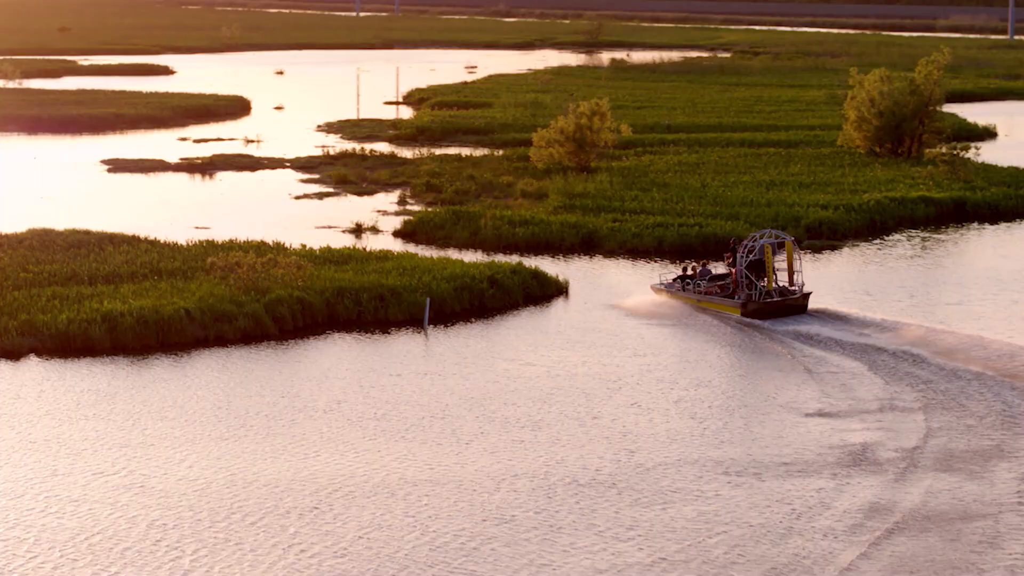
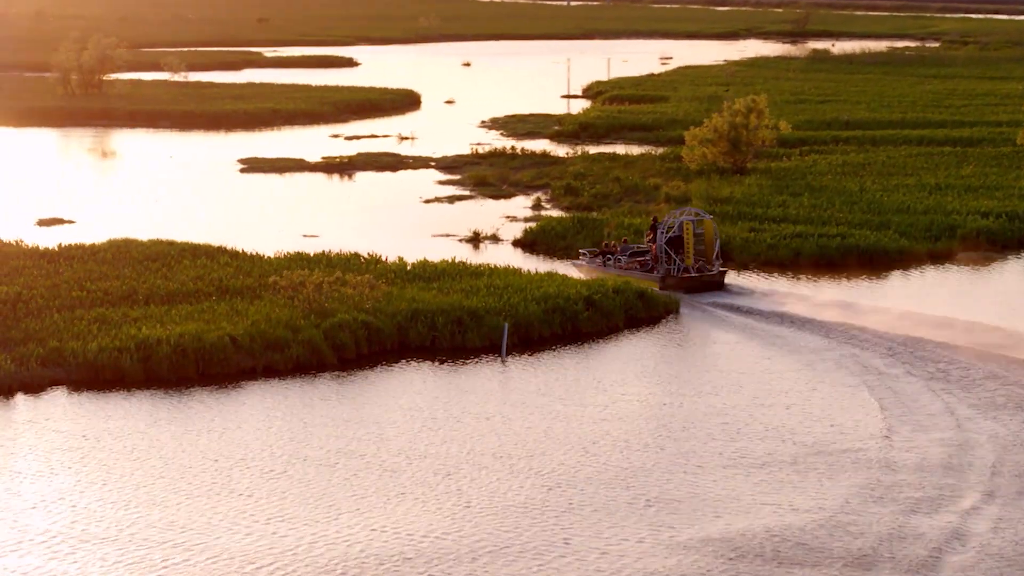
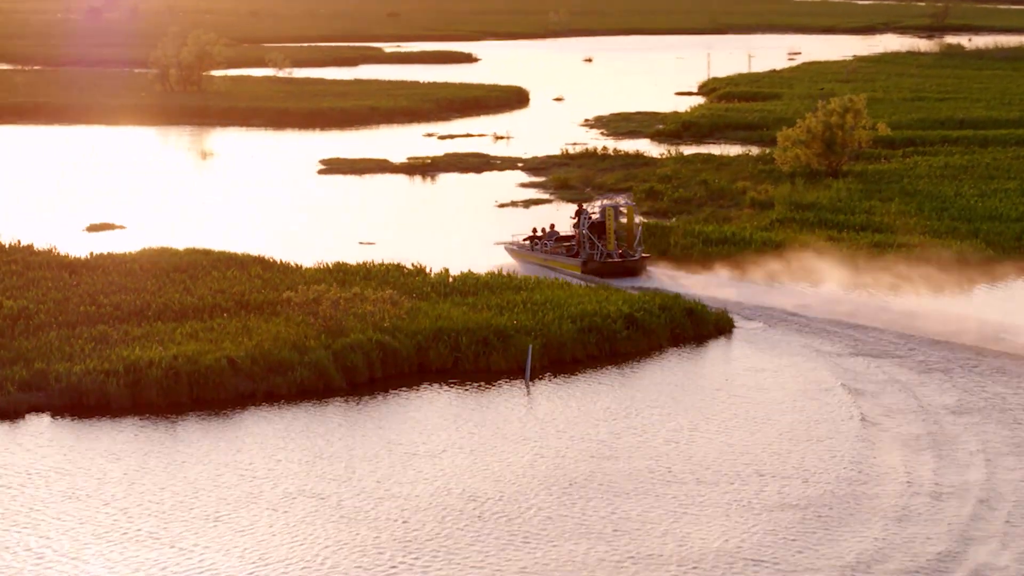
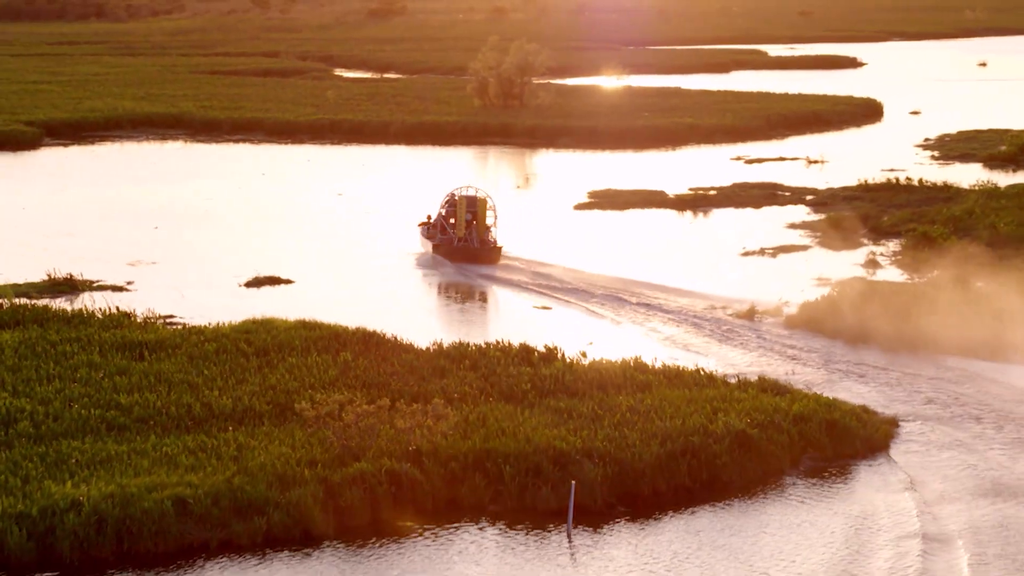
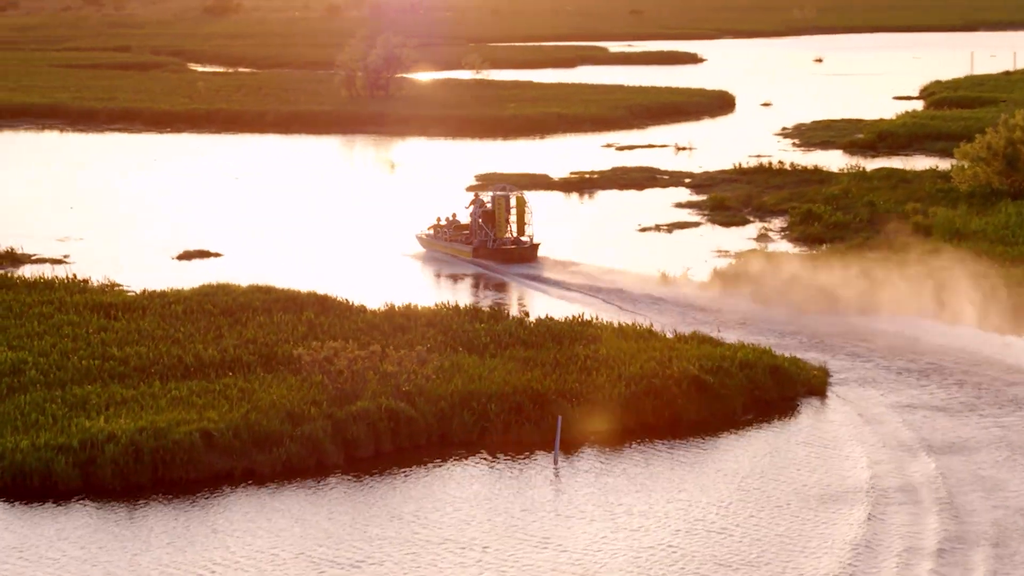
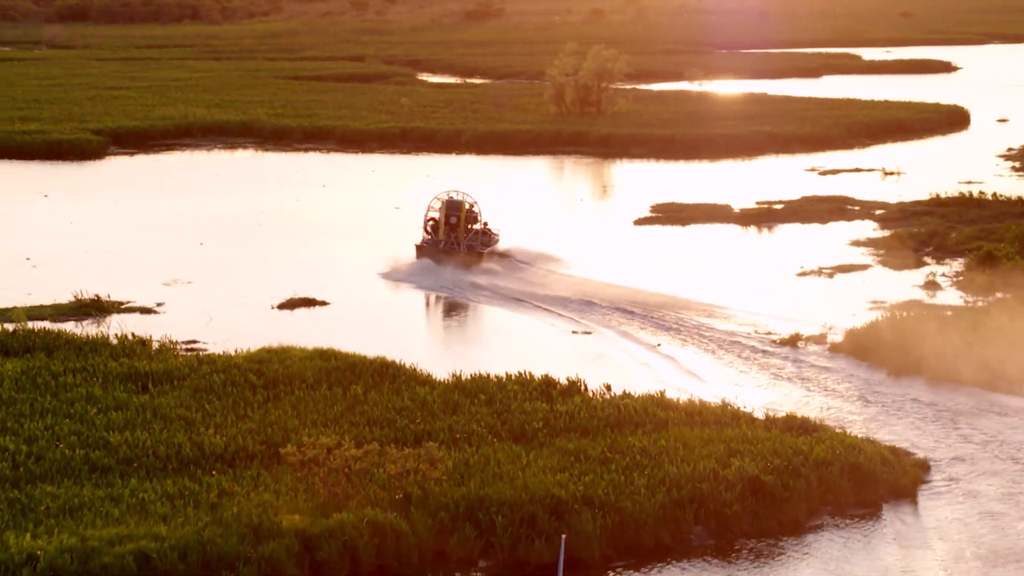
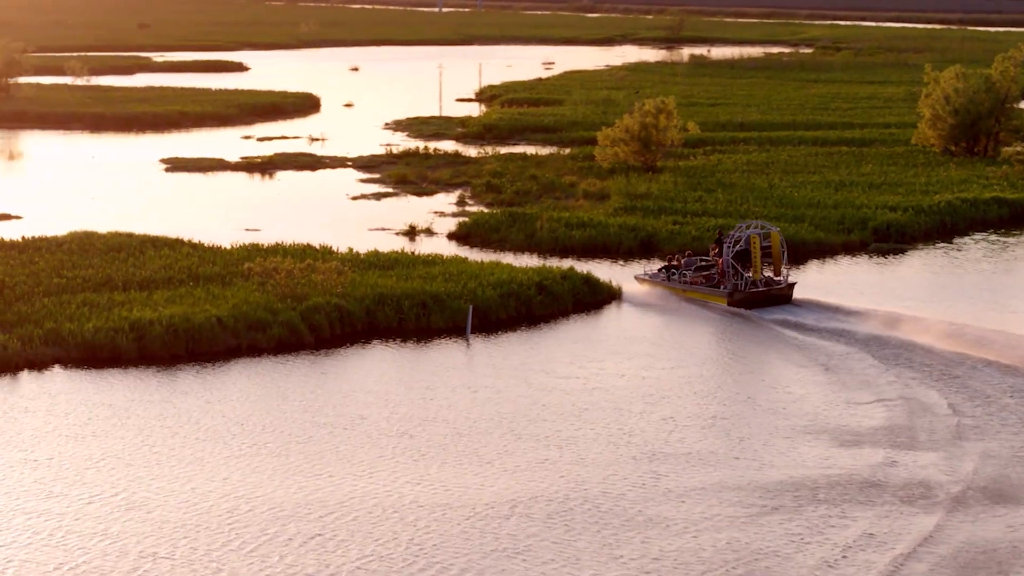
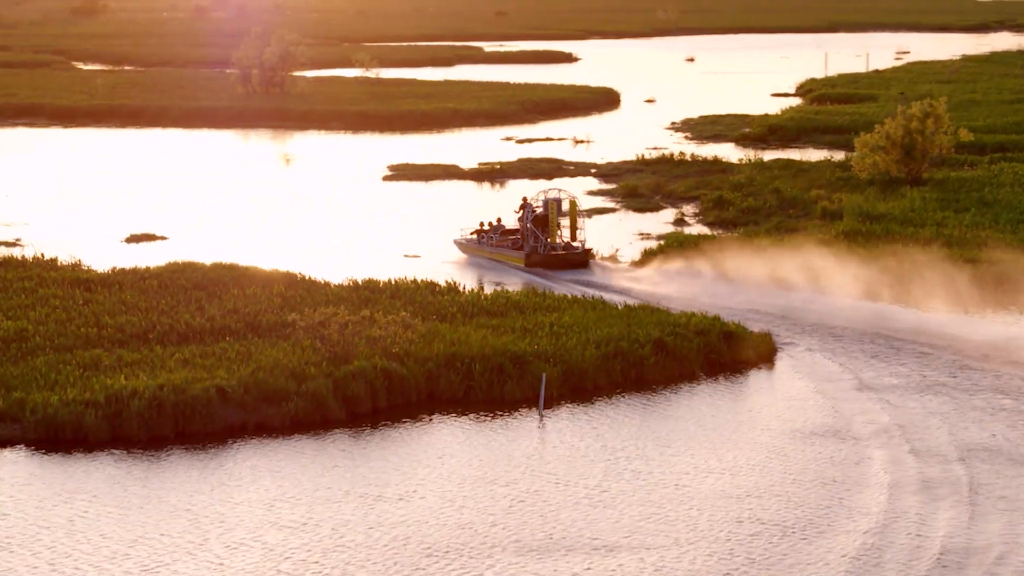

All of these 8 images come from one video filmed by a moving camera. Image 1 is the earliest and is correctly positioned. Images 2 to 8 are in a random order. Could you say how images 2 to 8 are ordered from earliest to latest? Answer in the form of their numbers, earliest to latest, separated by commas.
7, 2, 3, 8, 5, 4, 6
